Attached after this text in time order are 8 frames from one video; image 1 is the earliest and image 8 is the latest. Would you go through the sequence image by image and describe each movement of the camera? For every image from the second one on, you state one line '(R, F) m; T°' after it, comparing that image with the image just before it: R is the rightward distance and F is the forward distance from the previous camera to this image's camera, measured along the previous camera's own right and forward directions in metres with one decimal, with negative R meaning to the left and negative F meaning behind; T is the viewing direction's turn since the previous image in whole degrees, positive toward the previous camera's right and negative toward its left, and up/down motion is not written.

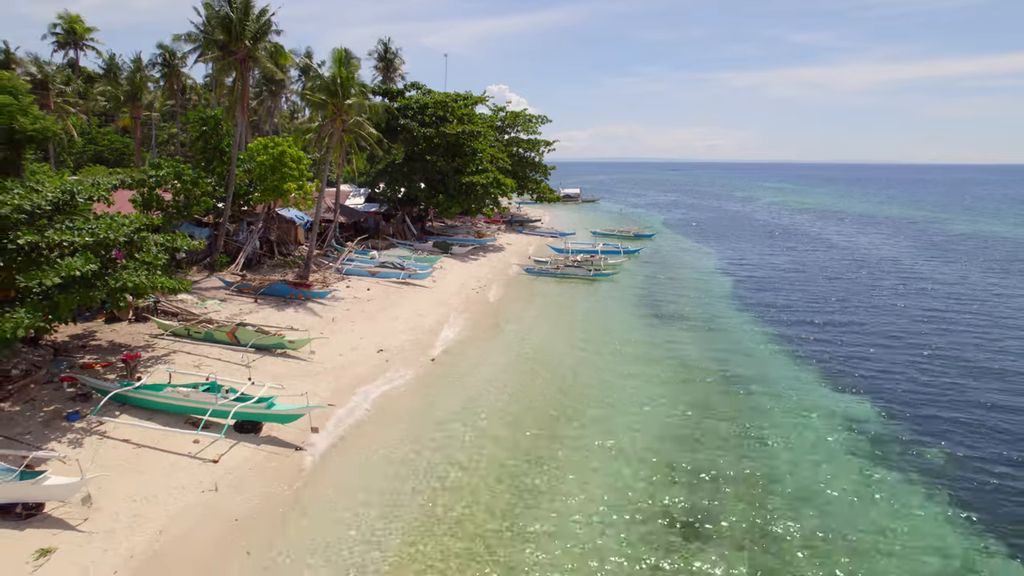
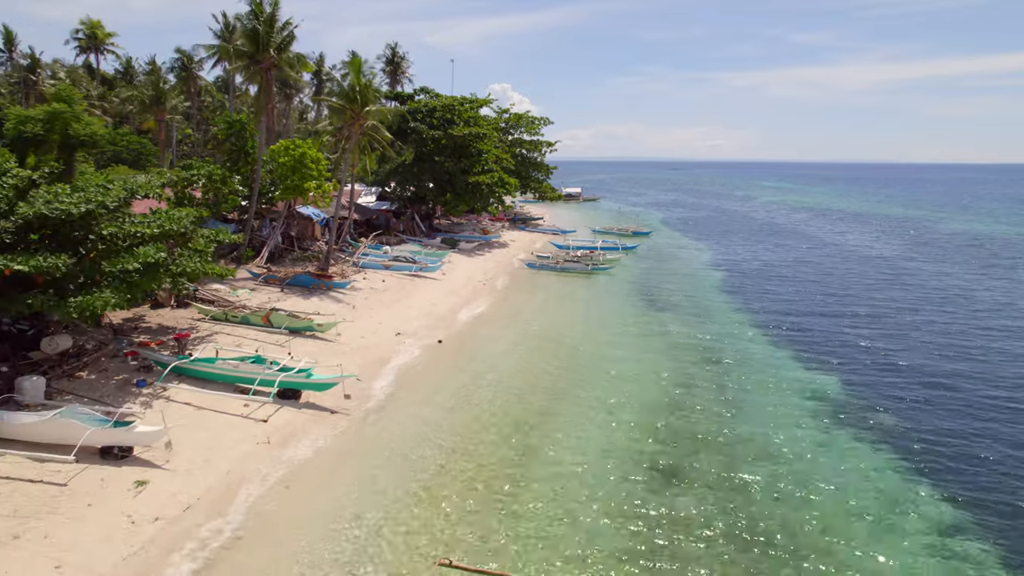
(-0.1, -2.5) m; 0°
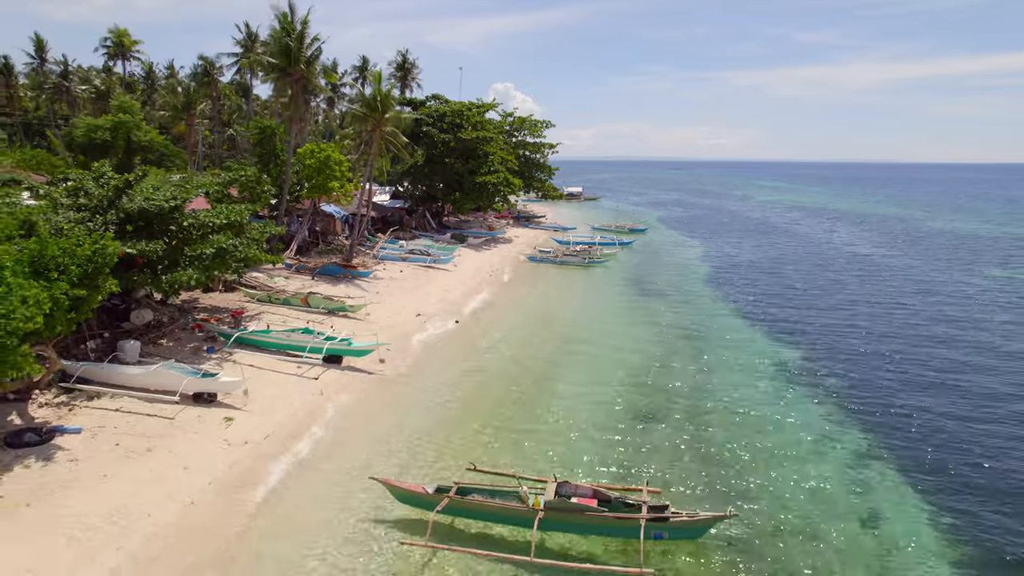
(-0.1, -3.7) m; 0°
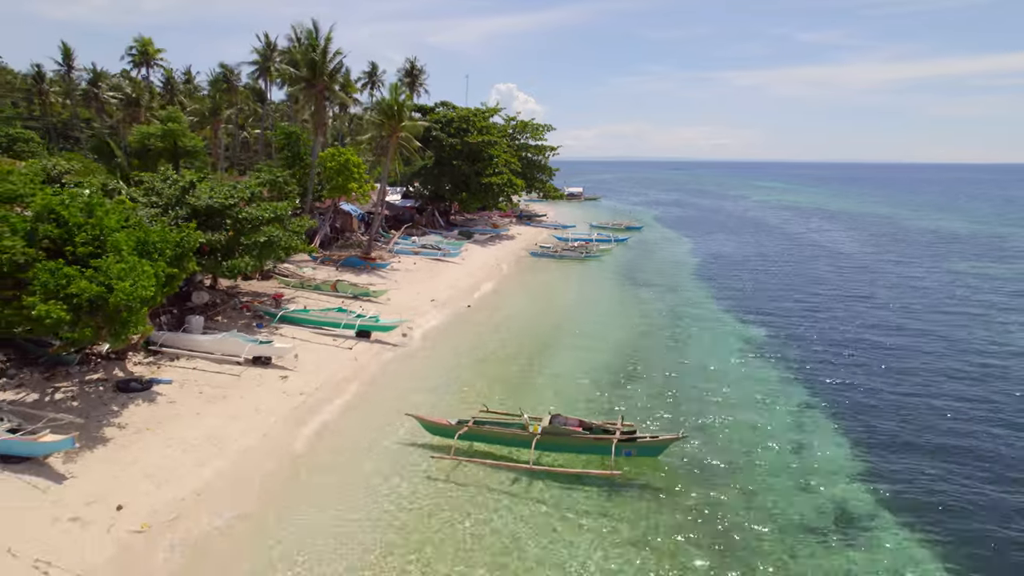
(0.0, -3.8) m; 0°
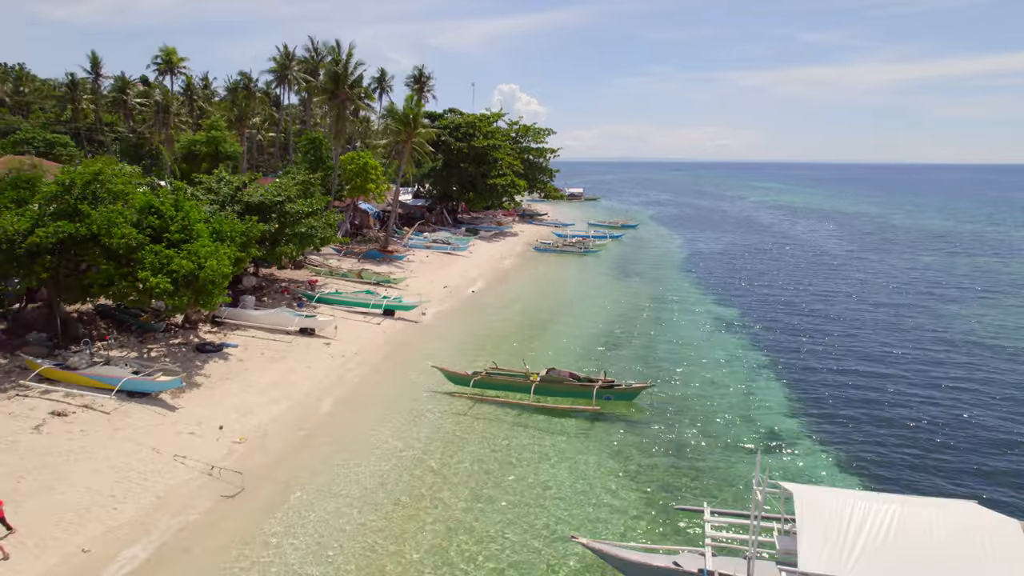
(0.0, -4.3) m; 0°
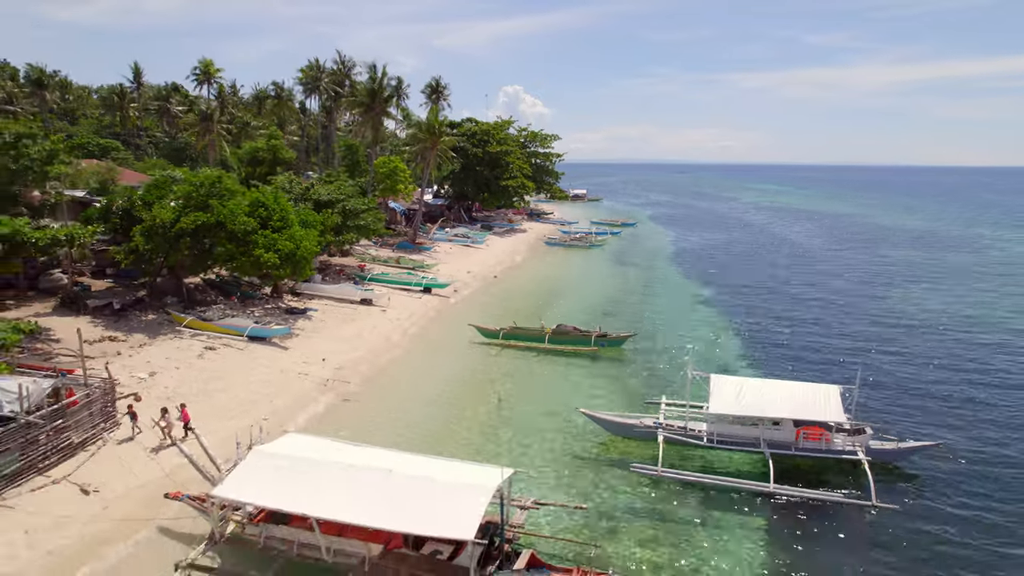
(-0.6, -6.7) m; 0°
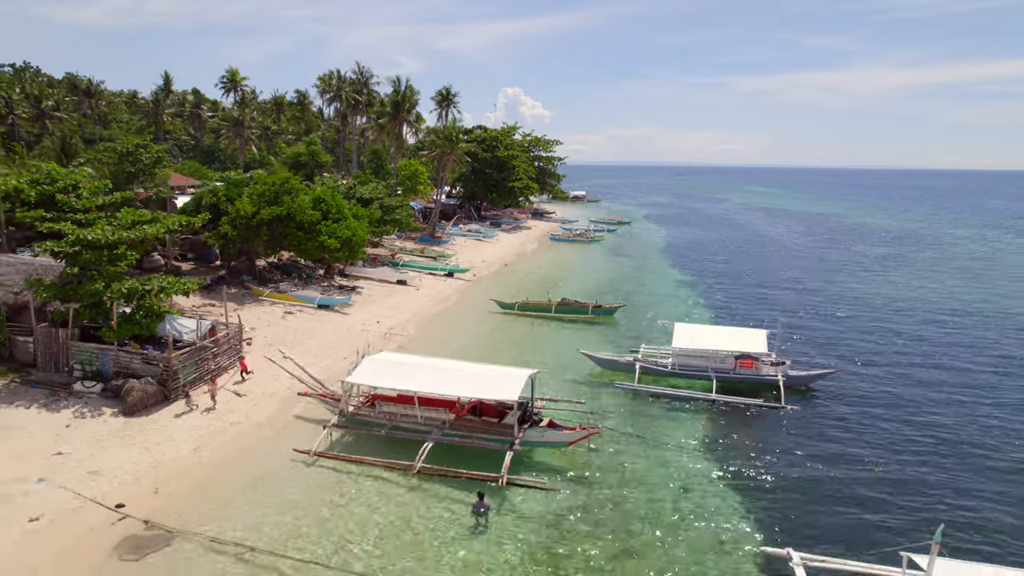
(-0.7, -6.4) m; 0°
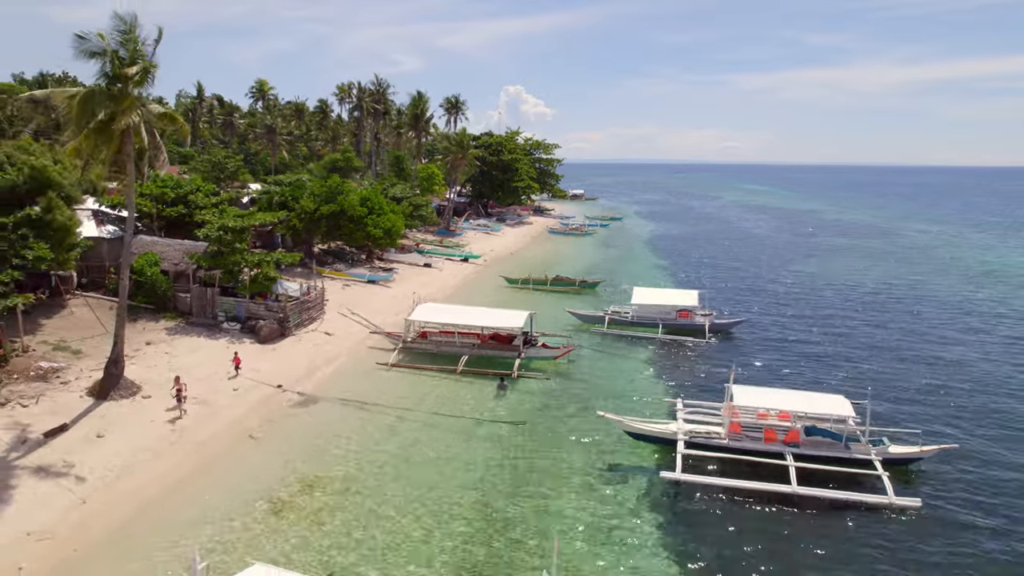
(-0.2, -9.0) m; 0°
